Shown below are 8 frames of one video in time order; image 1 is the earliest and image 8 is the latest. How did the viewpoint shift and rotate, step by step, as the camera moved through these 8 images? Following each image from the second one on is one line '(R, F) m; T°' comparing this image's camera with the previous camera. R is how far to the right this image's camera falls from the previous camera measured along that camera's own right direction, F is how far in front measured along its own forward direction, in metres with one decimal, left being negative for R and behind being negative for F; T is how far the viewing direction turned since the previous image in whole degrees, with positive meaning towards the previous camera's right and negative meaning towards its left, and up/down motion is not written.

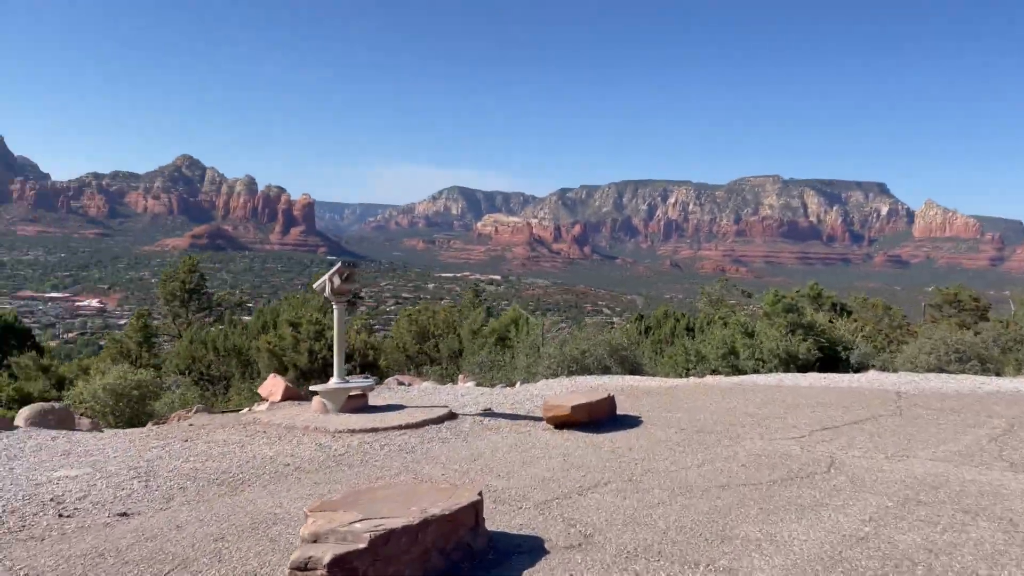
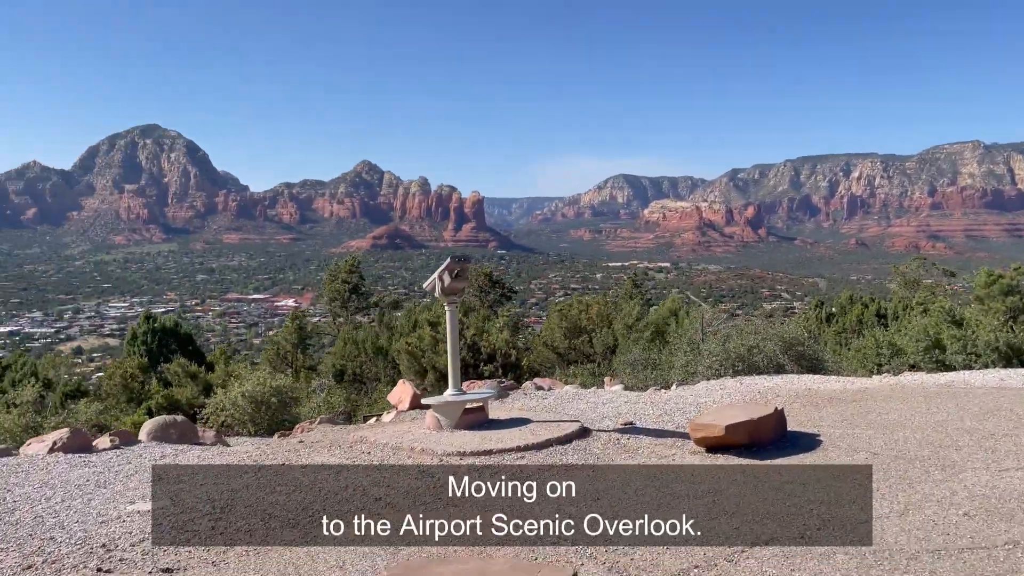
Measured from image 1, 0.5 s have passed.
(+0.4, +1.4) m; -15°
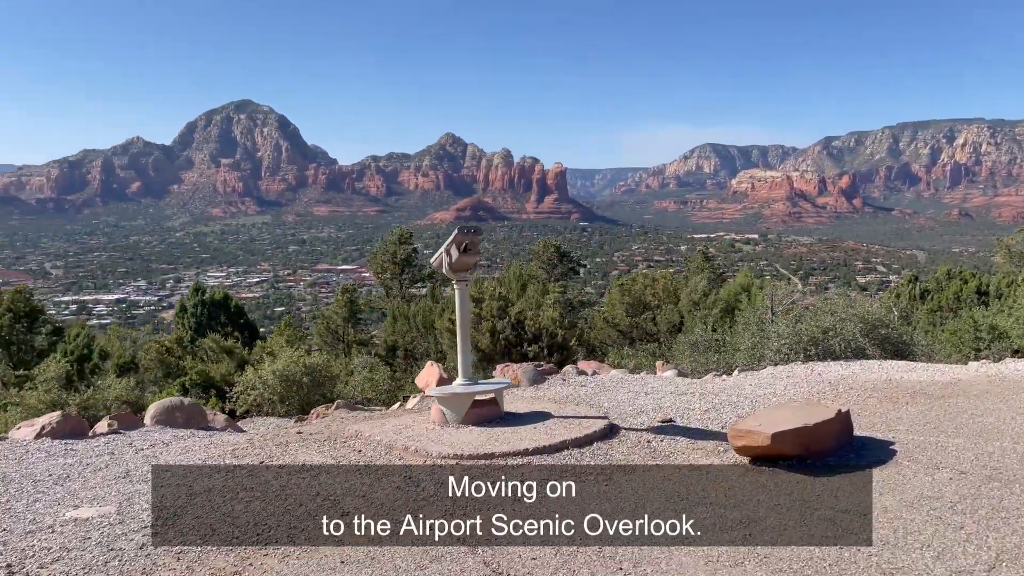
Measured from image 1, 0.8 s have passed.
(+0.7, +0.9) m; -7°
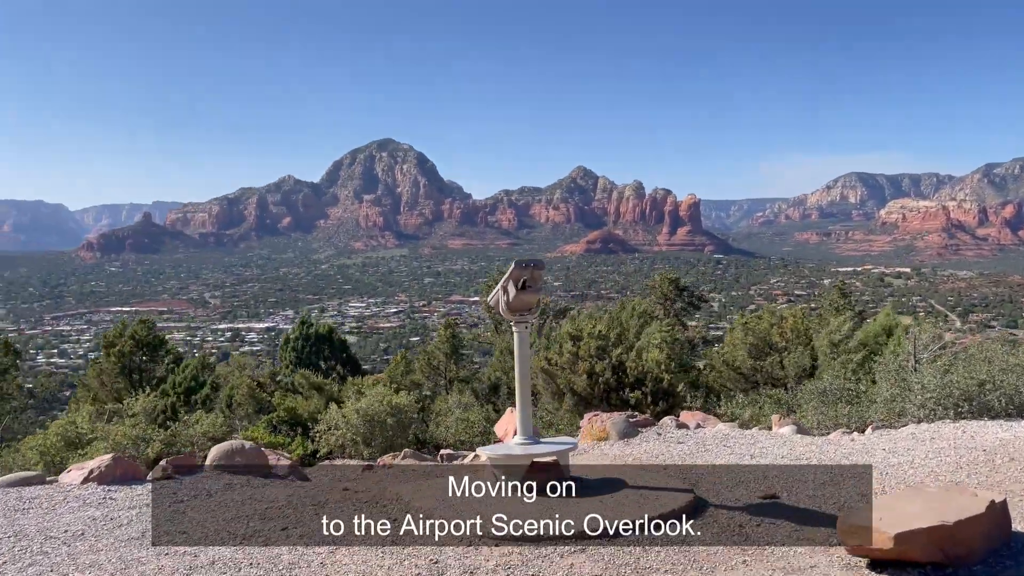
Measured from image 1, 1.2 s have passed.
(+0.5, +1.0) m; -11°
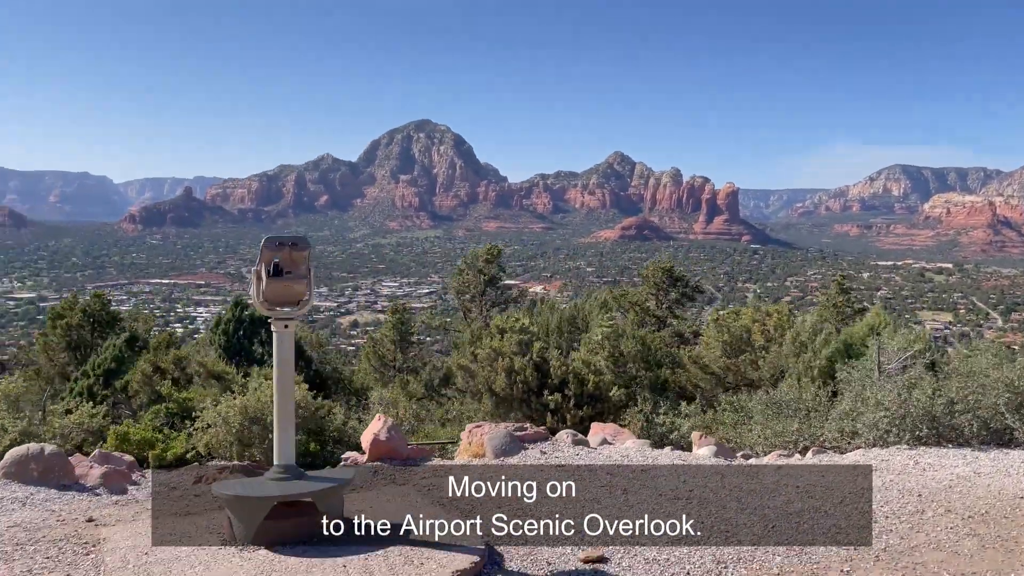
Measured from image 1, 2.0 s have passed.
(+2.1, +1.4) m; -2°
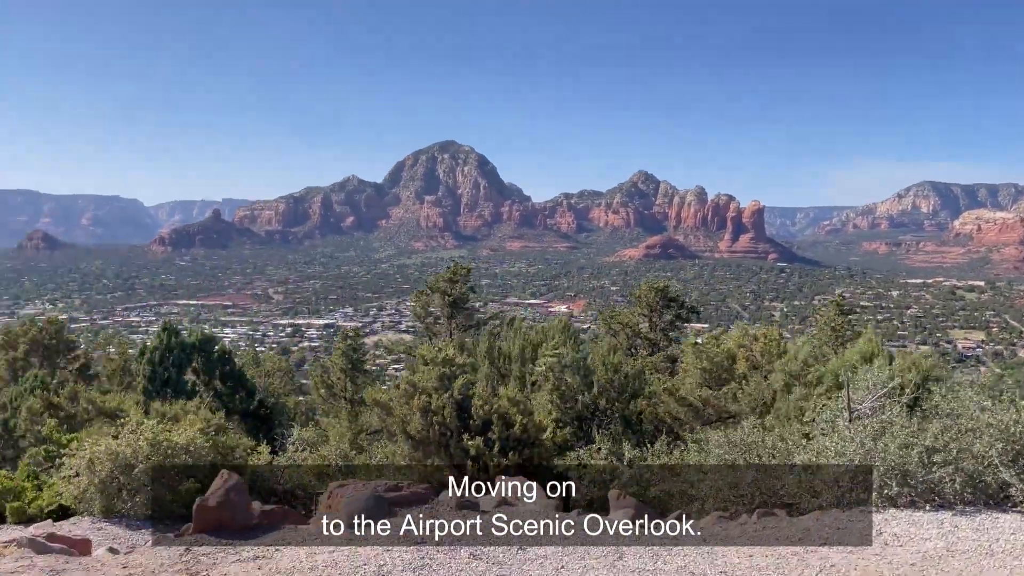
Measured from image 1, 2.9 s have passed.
(+1.7, +1.4) m; -2°
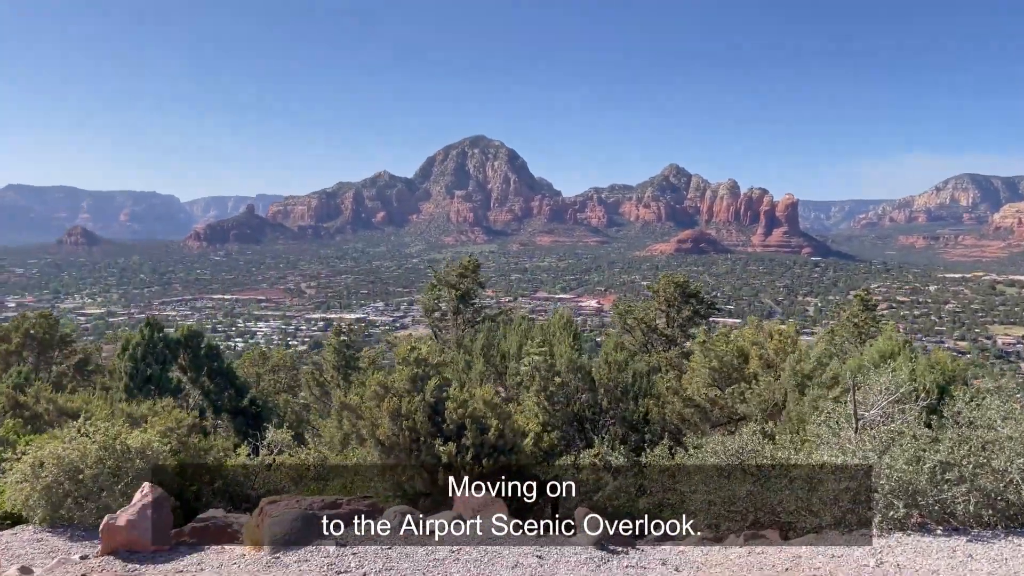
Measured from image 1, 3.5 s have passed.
(+0.8, +0.8) m; -2°
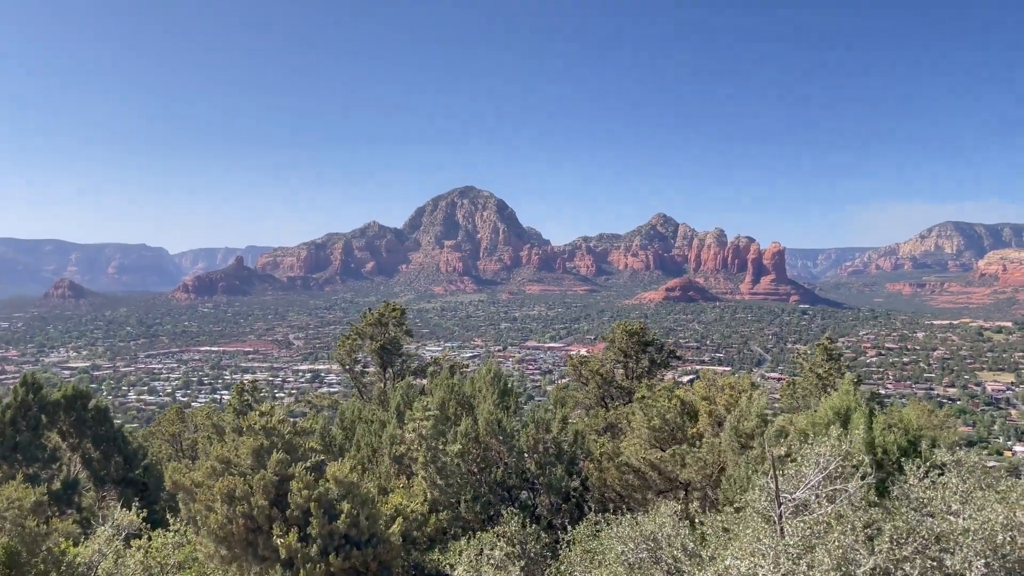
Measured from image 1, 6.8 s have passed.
(+1.7, +1.5) m; +1°
